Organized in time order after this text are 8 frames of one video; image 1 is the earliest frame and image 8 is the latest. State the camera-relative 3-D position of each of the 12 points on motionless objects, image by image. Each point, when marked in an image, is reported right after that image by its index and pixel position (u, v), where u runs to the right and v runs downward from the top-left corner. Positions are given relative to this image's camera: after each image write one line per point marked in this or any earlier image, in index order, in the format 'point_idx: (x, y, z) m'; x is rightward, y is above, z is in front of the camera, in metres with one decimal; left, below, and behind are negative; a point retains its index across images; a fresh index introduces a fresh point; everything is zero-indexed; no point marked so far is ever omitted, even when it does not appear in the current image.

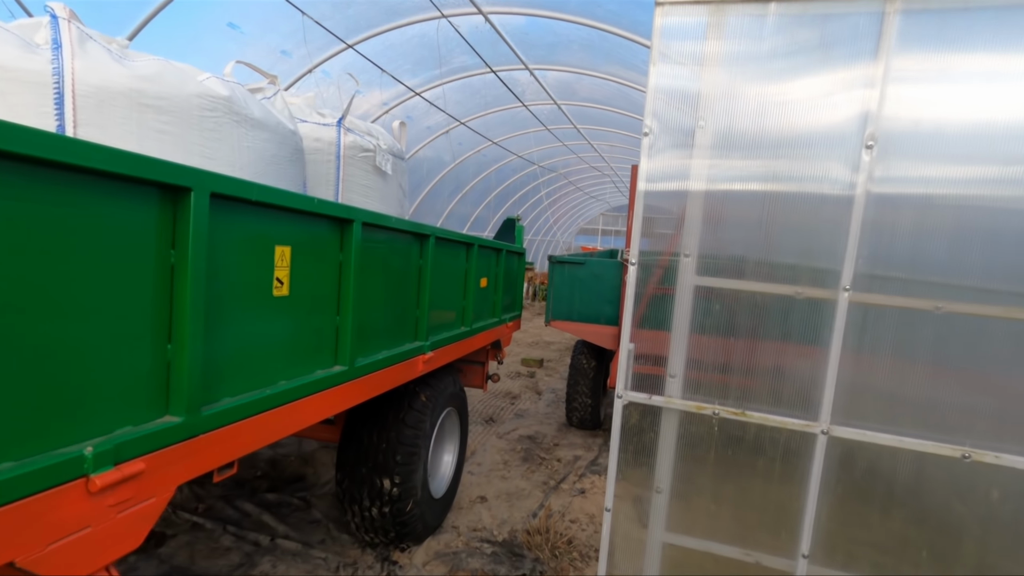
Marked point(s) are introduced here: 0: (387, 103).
0: (-2.3, +3.0, +8.3) m
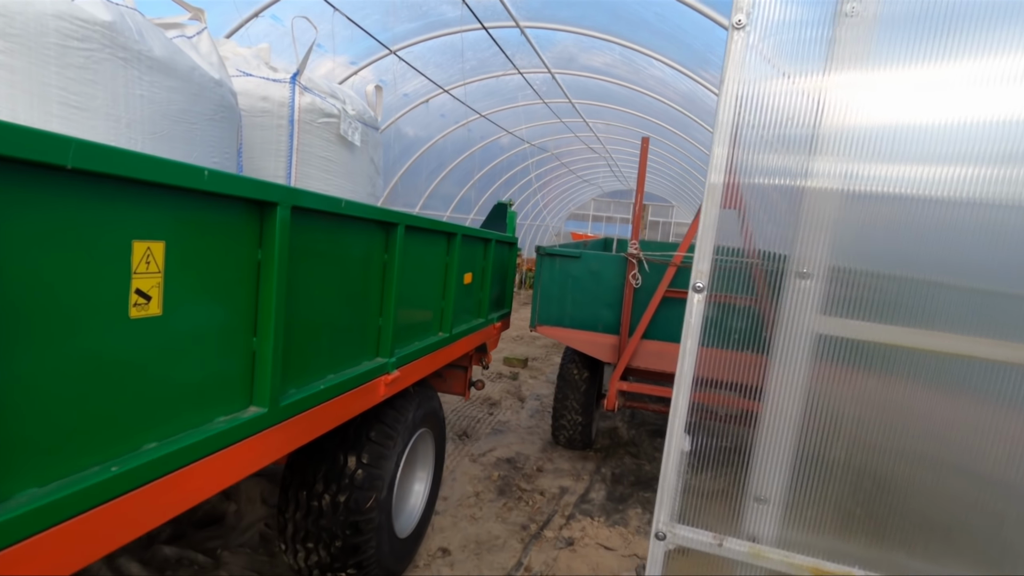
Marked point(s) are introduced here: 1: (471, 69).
0: (-2.3, +3.2, +7.5) m
1: (-0.8, +3.7, +8.7) m
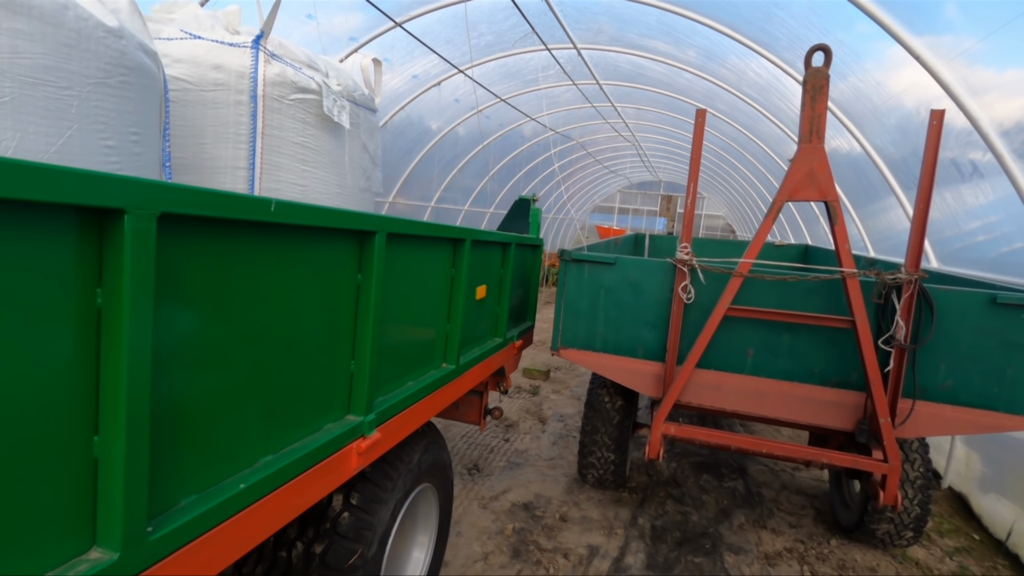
0: (-2.0, +3.2, +6.8) m
1: (-0.4, +3.6, +8.0) m
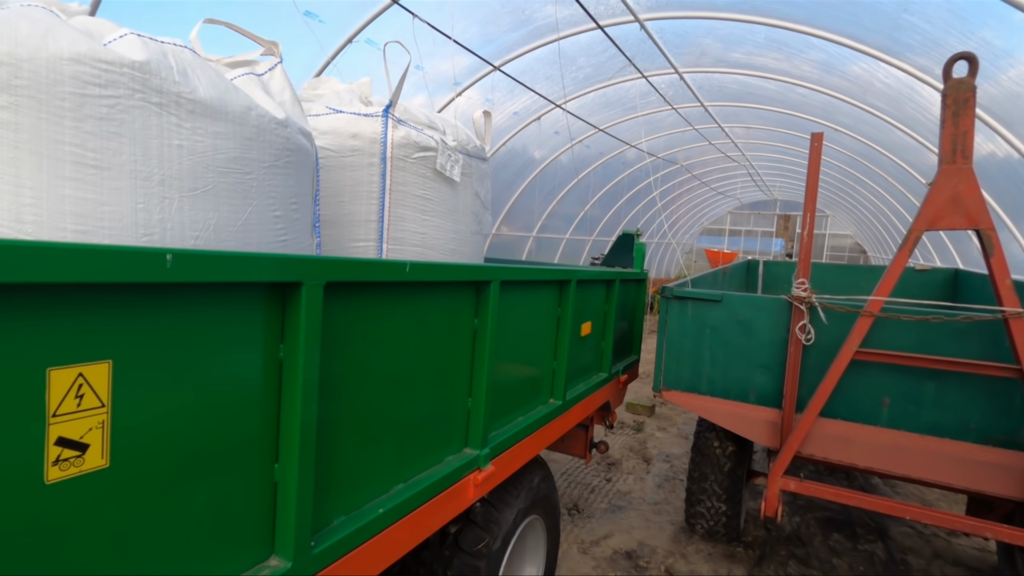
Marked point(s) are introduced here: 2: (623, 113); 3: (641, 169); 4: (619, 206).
0: (-0.7, +2.8, +7.2) m
1: (+1.1, +3.2, +8.1) m
2: (+2.1, +3.2, +9.8) m
3: (+3.3, +3.0, +13.6) m
4: (+3.0, +2.3, +14.7) m
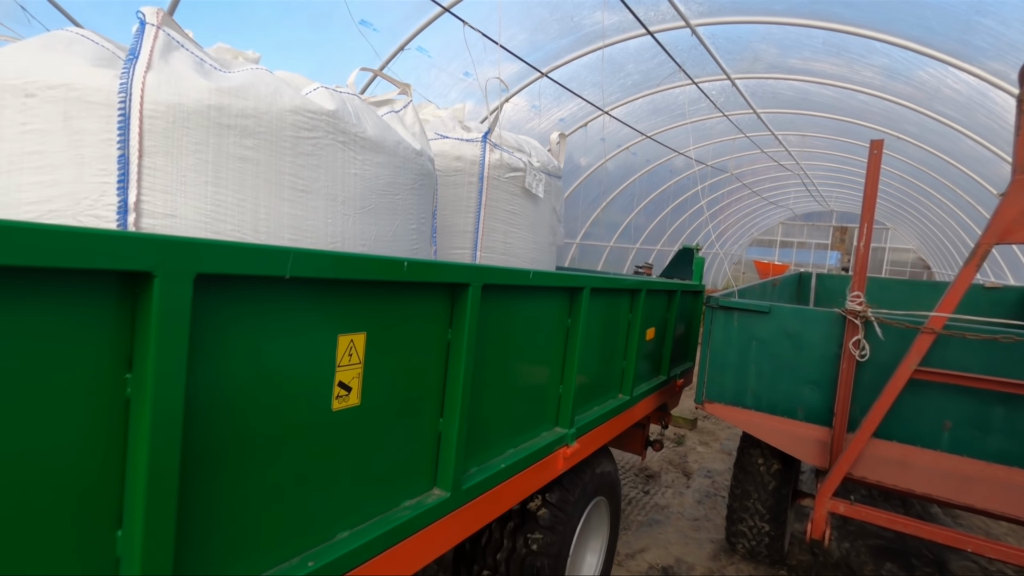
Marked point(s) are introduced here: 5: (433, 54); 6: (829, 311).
0: (-0.1, +2.7, +7.2) m
1: (+1.8, +3.1, +8.0) m
2: (+2.9, +3.0, +9.6) m
3: (+4.5, +2.8, +13.3) m
4: (+4.2, +2.0, +14.5) m
5: (-0.9, +2.8, +6.3) m
6: (+1.7, -0.1, +2.8) m
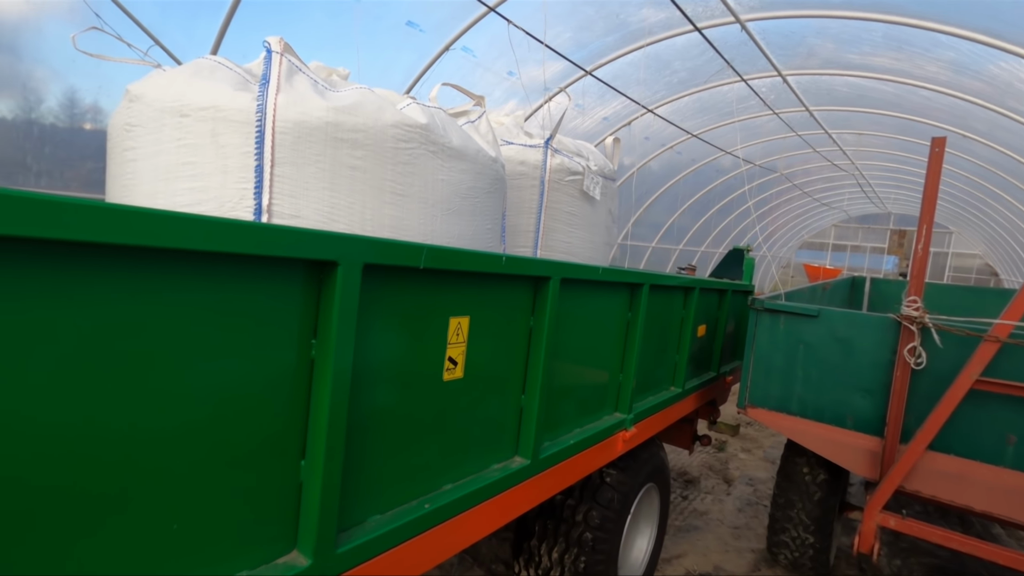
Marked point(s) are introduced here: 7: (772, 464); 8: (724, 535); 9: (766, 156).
0: (+0.5, +2.7, +7.2) m
1: (+2.5, +3.0, +7.8) m
2: (+3.7, +3.0, +9.4) m
3: (+5.5, +2.7, +13.0) m
4: (+5.3, +1.9, +14.1) m
5: (-0.4, +2.8, +6.4) m
6: (+1.9, -0.1, +2.7) m
7: (+2.7, -1.8, +5.5) m
8: (+1.6, -1.9, +4.0) m
9: (+5.7, +3.0, +12.0) m
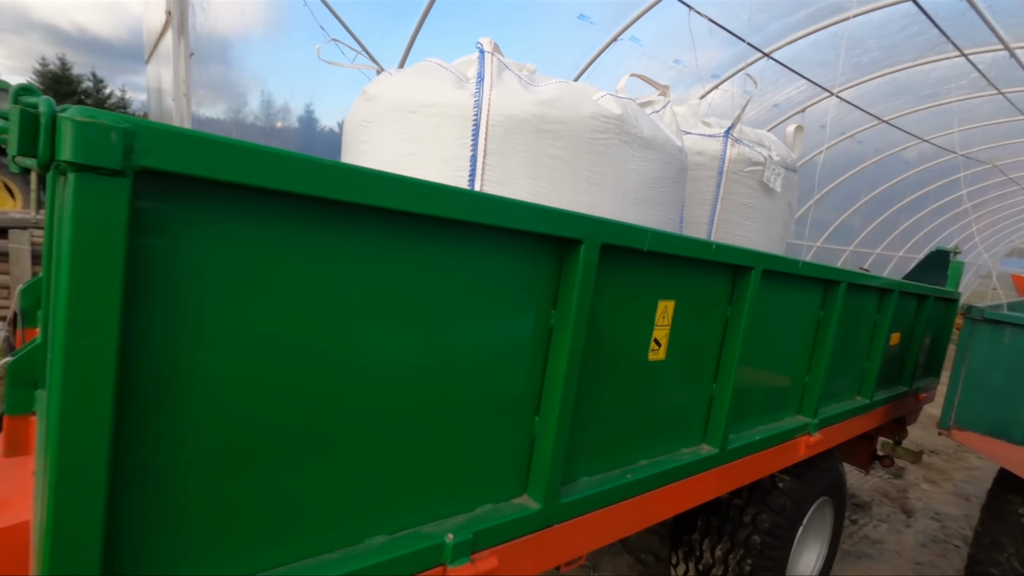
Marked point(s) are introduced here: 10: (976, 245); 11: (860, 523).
0: (+2.7, +2.8, +6.9) m
1: (+4.7, +3.0, +7.0) m
2: (+6.2, +2.9, +8.2) m
3: (+8.9, +2.5, +11.2) m
4: (+8.9, +1.8, +12.5) m
5: (+1.5, +2.9, +6.3) m
6: (+2.7, -0.2, +2.2) m
7: (+4.1, -1.9, +4.8) m
8: (+2.7, -1.9, +3.6) m
9: (+8.9, +2.8, +10.2) m
10: (+15.0, +1.4, +17.2) m
11: (+2.7, -1.8, +4.1) m
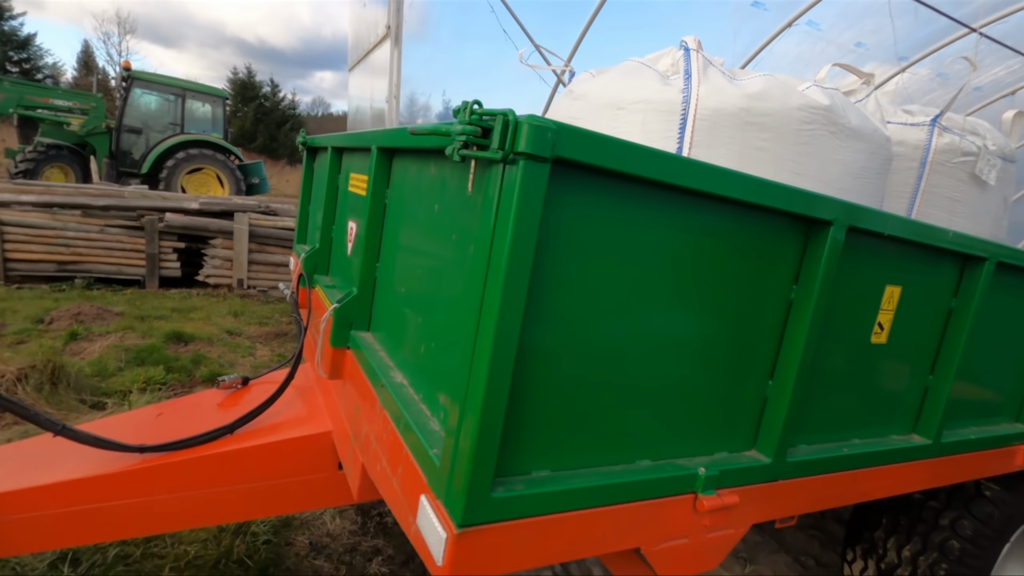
0: (+4.6, +2.7, +6.3) m
1: (+6.7, +2.8, +5.9) m
2: (+8.4, +2.7, +6.7) m
3: (+11.6, +2.2, +9.1) m
4: (+11.9, +1.4, +10.3) m
5: (+3.4, +2.9, +5.9) m
6: (+3.5, -0.3, +1.7) m
7: (+5.3, -2.0, +3.9) m
8: (+3.7, -2.0, +3.1) m
9: (+11.4, +2.4, +8.1) m
10: (+18.9, +0.8, +13.6) m
11: (+3.9, -1.9, +3.6) m
